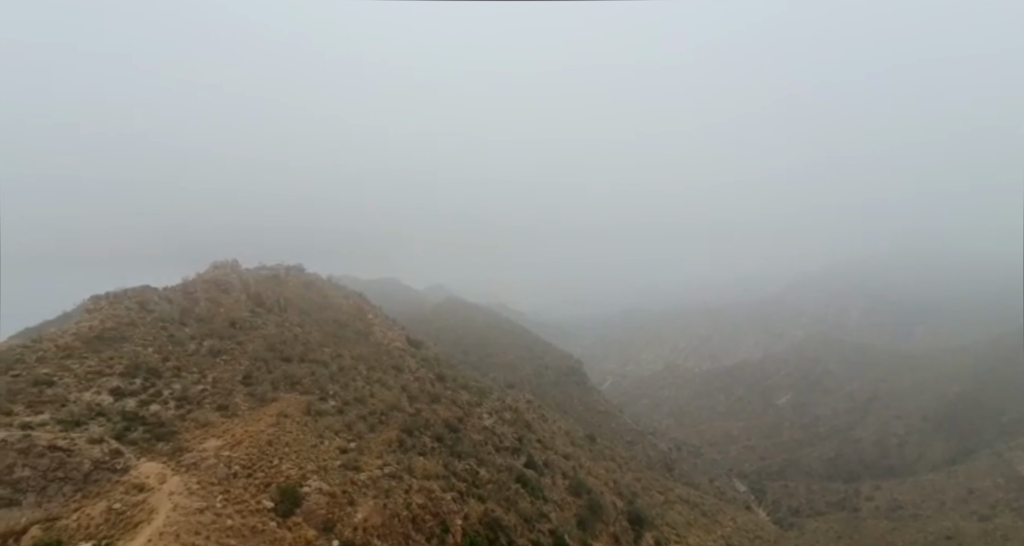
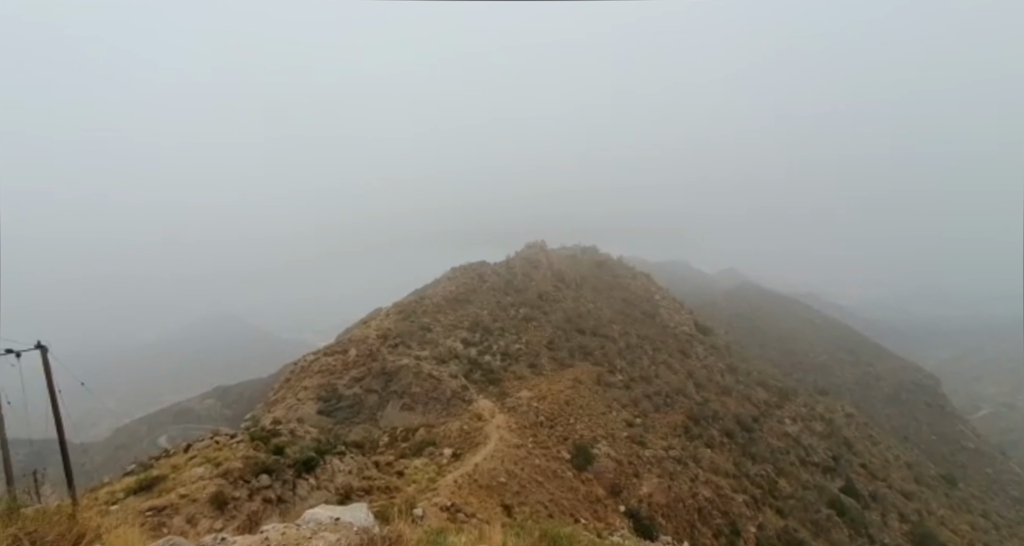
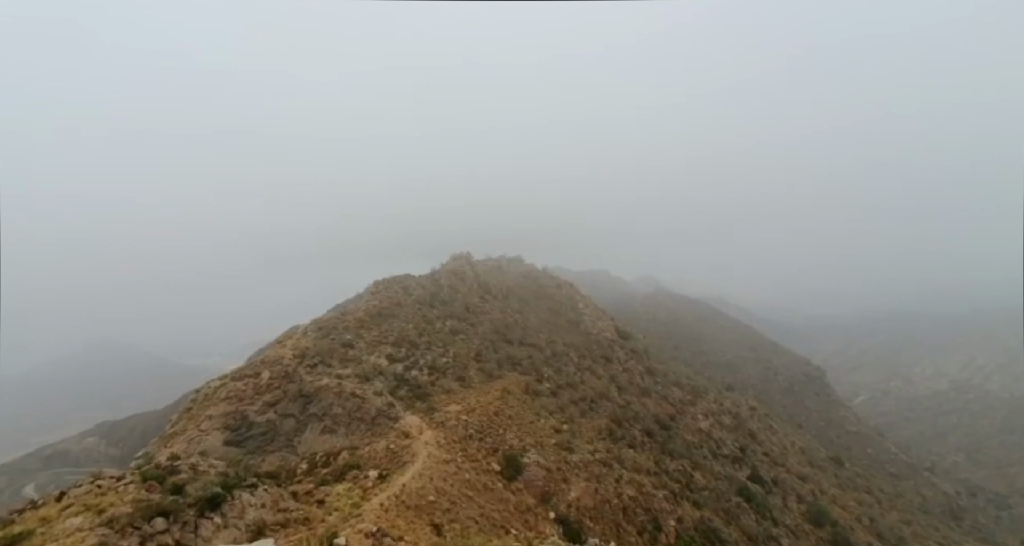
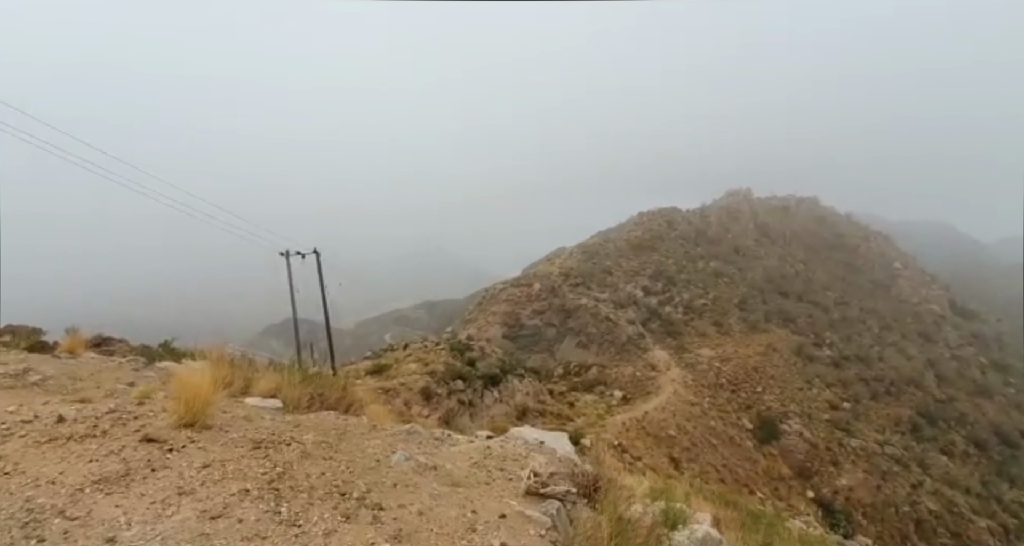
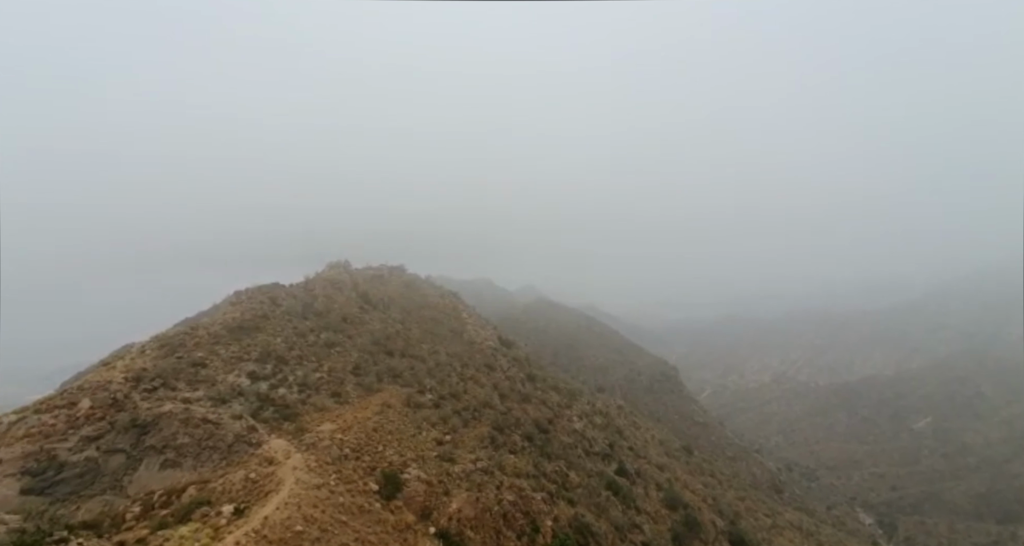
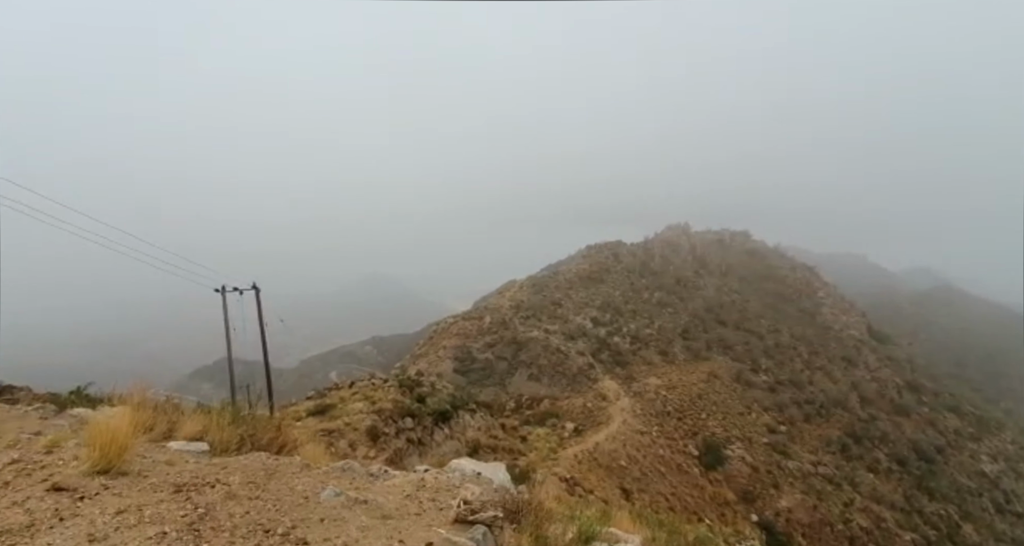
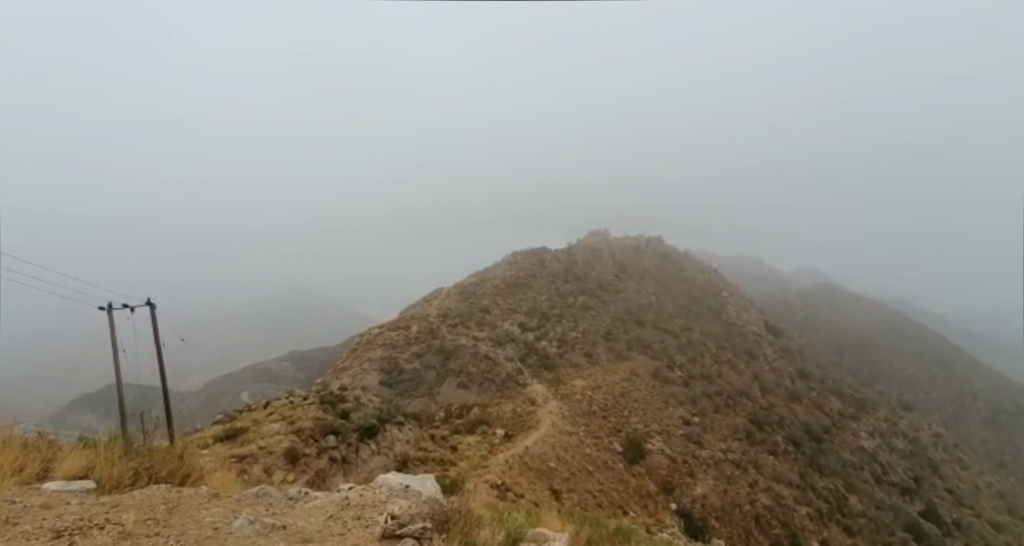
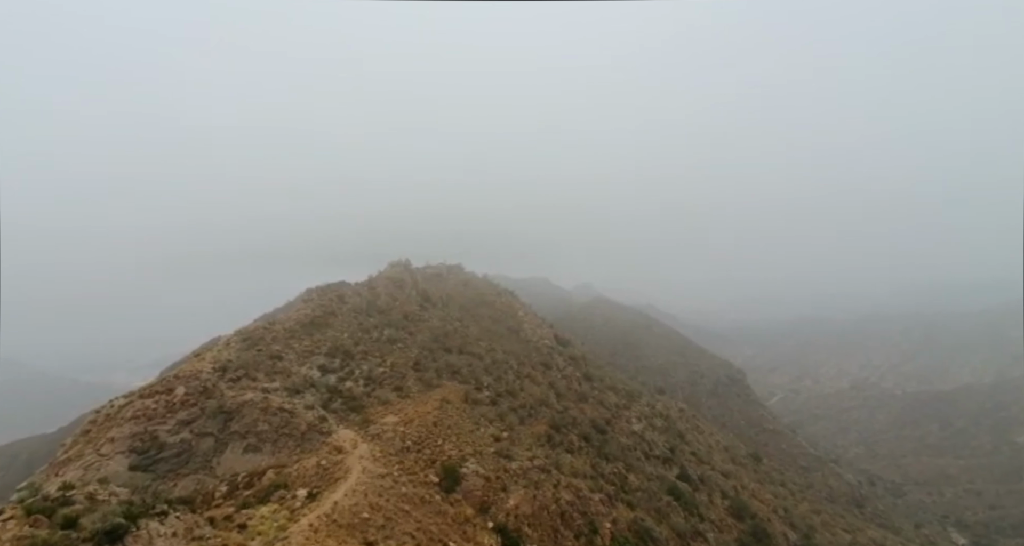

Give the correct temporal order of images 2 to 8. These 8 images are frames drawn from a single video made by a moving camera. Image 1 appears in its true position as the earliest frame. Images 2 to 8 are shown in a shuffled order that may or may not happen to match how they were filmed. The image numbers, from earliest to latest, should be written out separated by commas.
5, 8, 3, 2, 7, 6, 4
